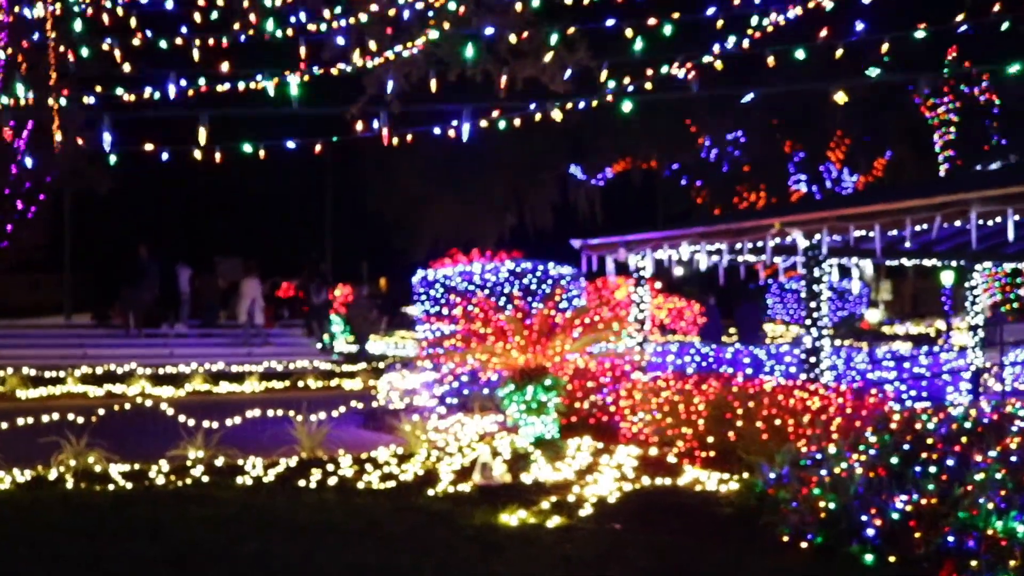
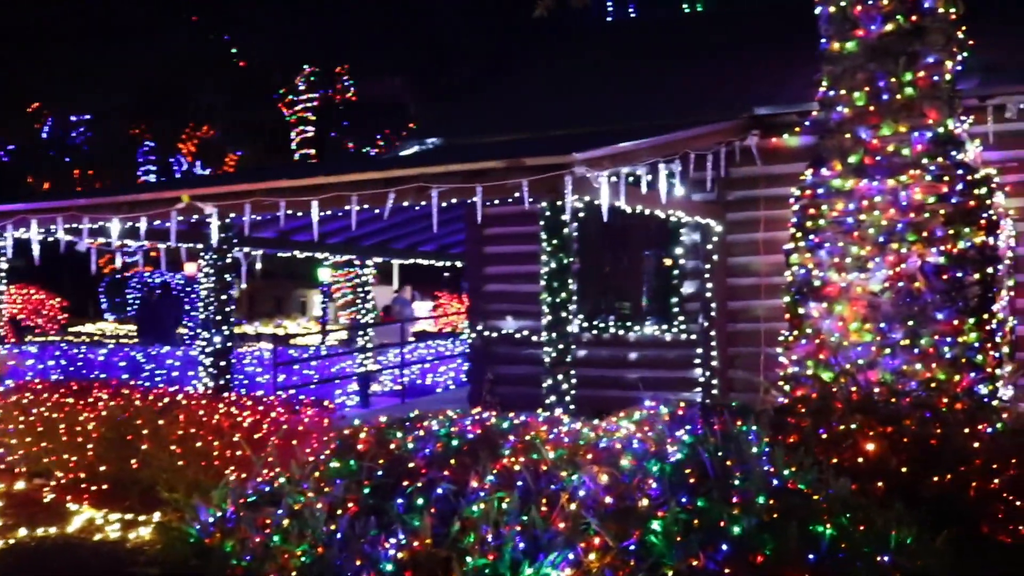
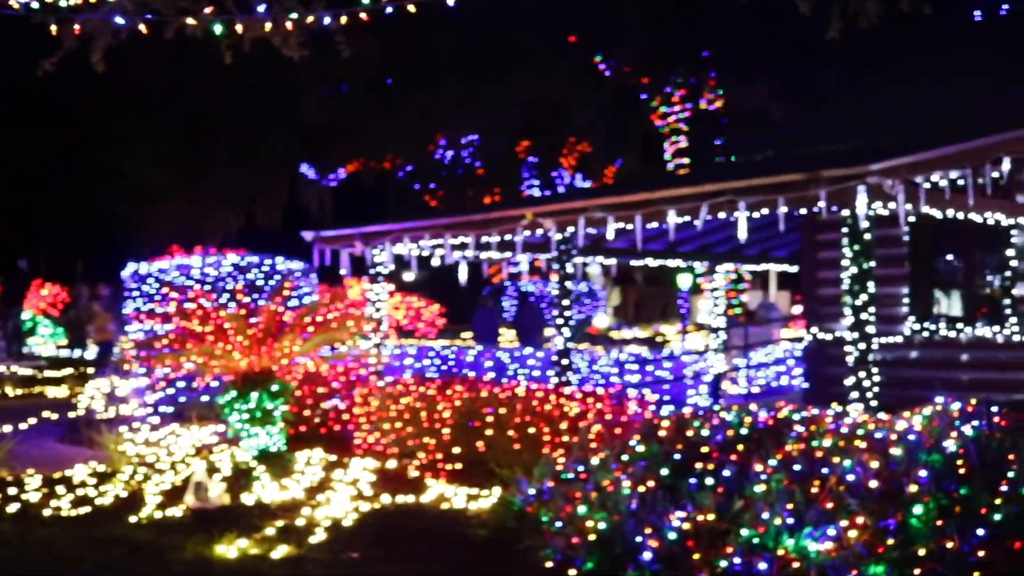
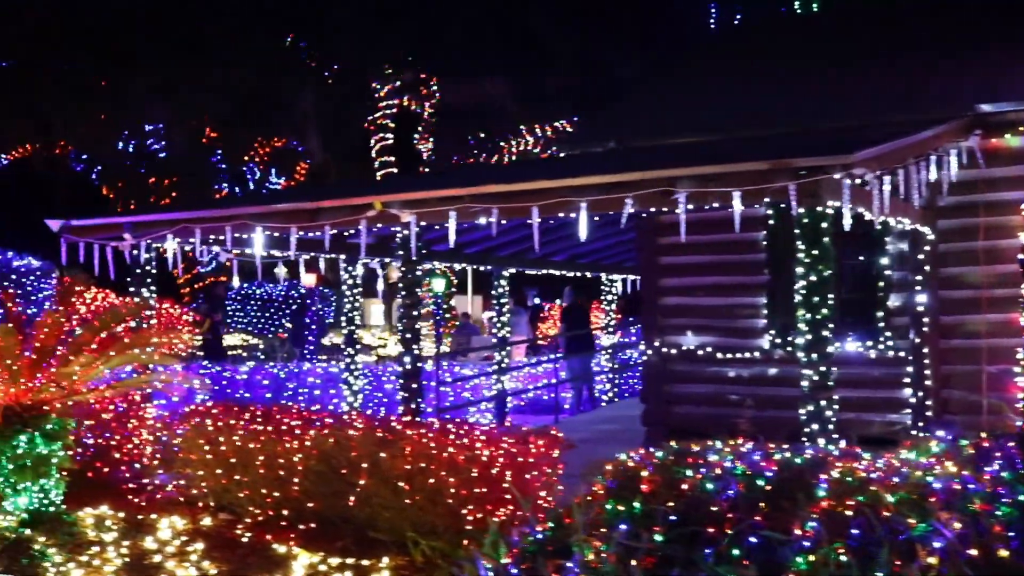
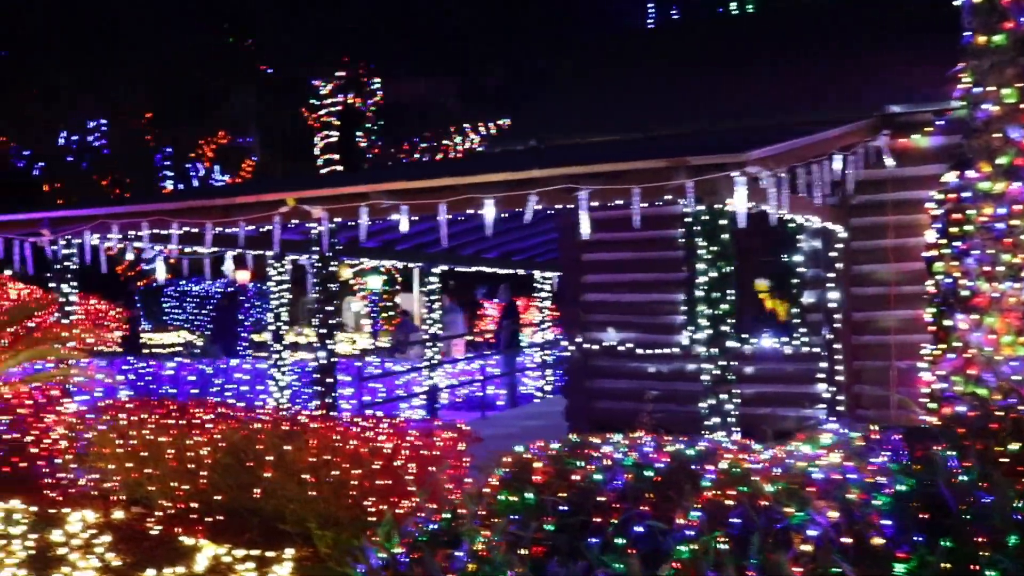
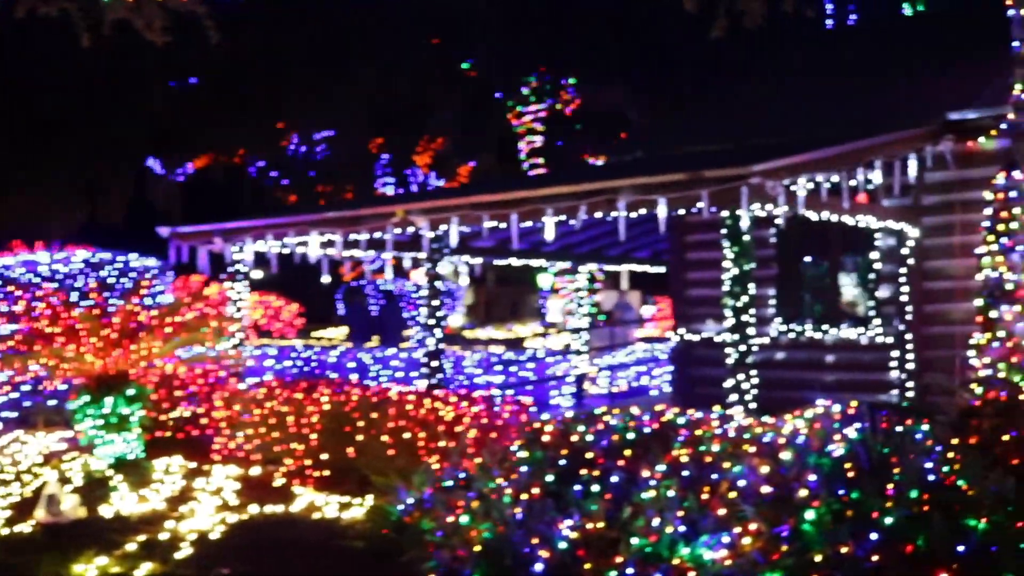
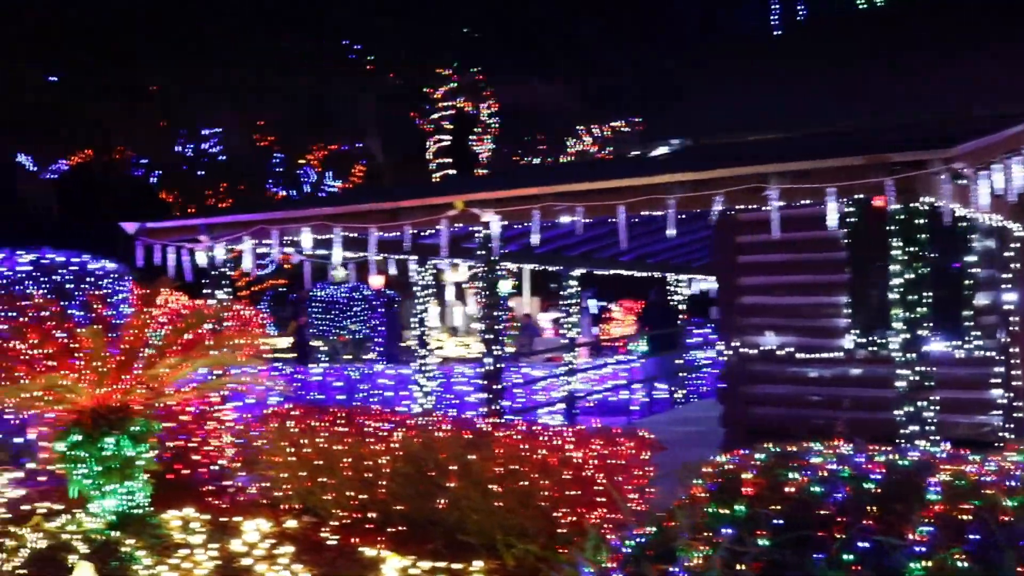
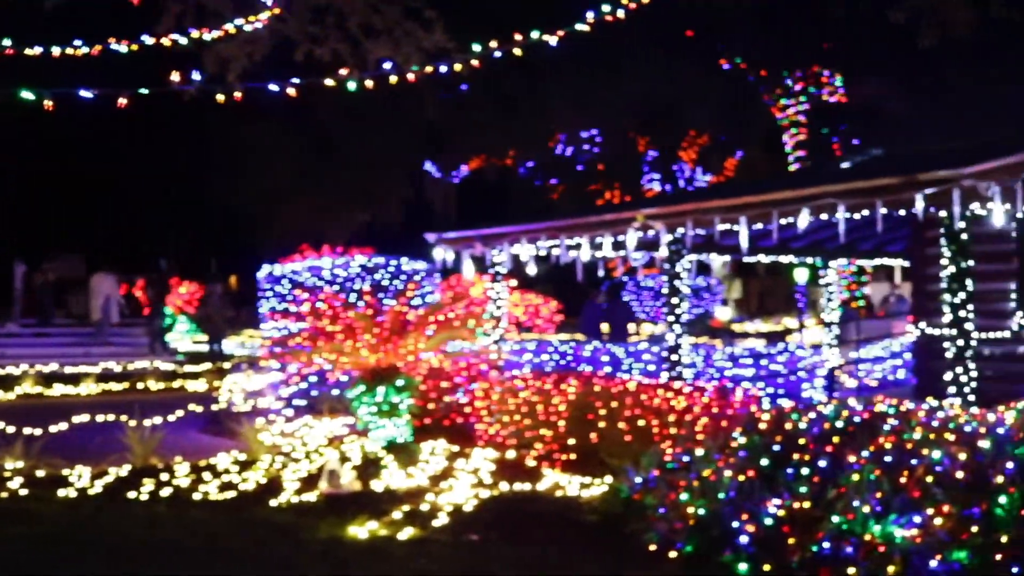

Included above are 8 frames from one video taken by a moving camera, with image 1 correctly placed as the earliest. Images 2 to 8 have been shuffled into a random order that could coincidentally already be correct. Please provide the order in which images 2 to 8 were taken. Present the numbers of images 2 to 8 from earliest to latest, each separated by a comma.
8, 3, 6, 2, 5, 4, 7
